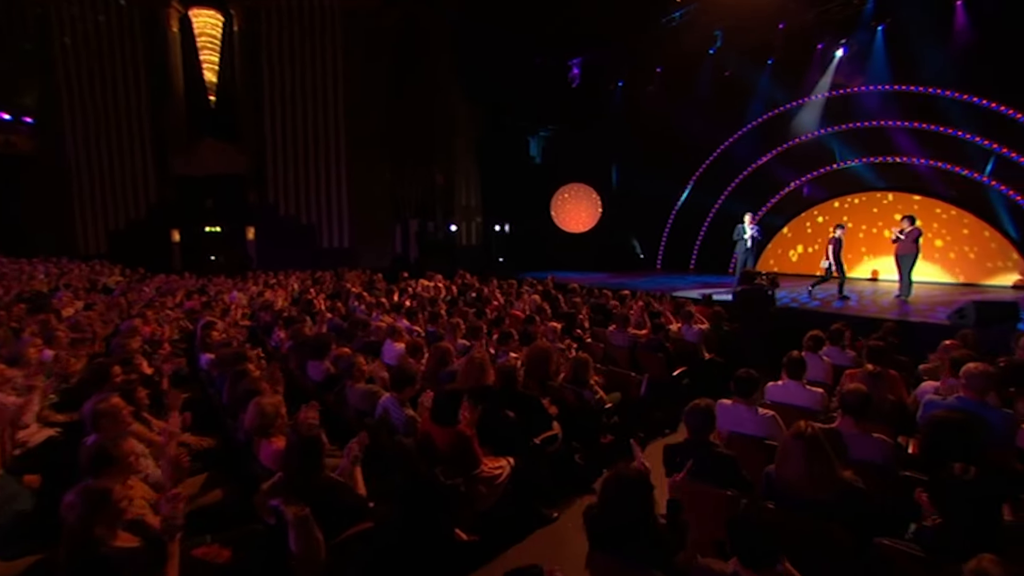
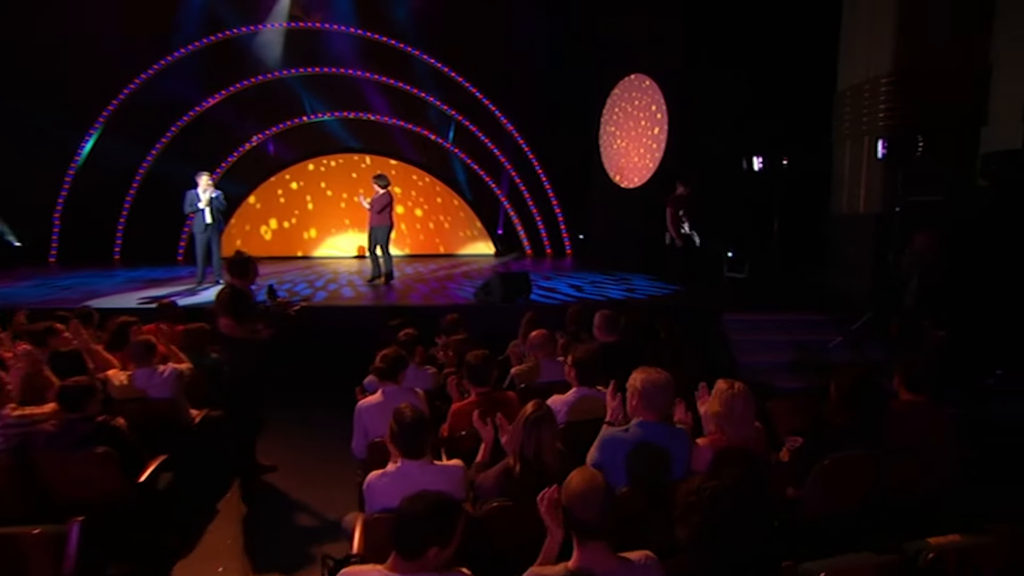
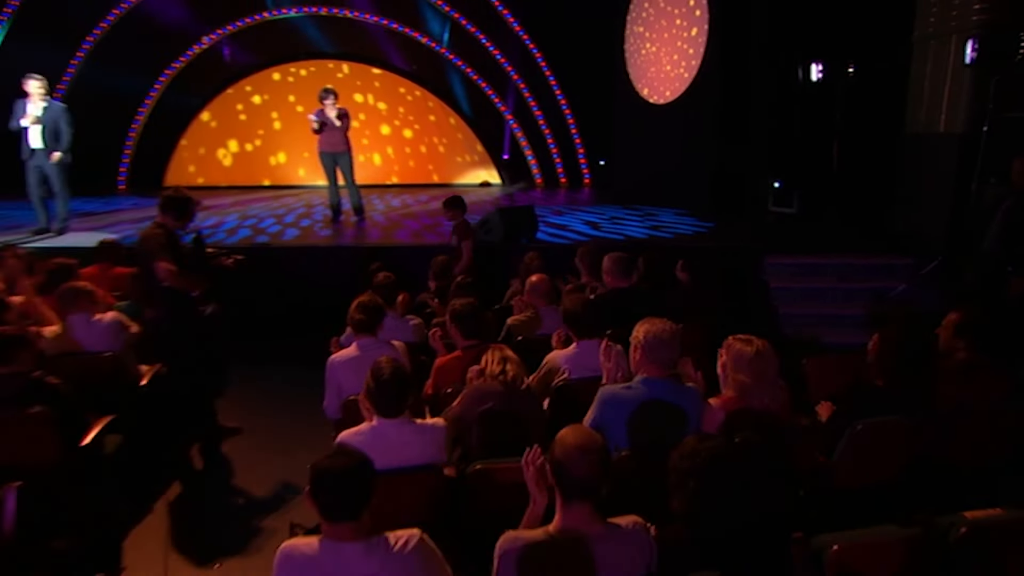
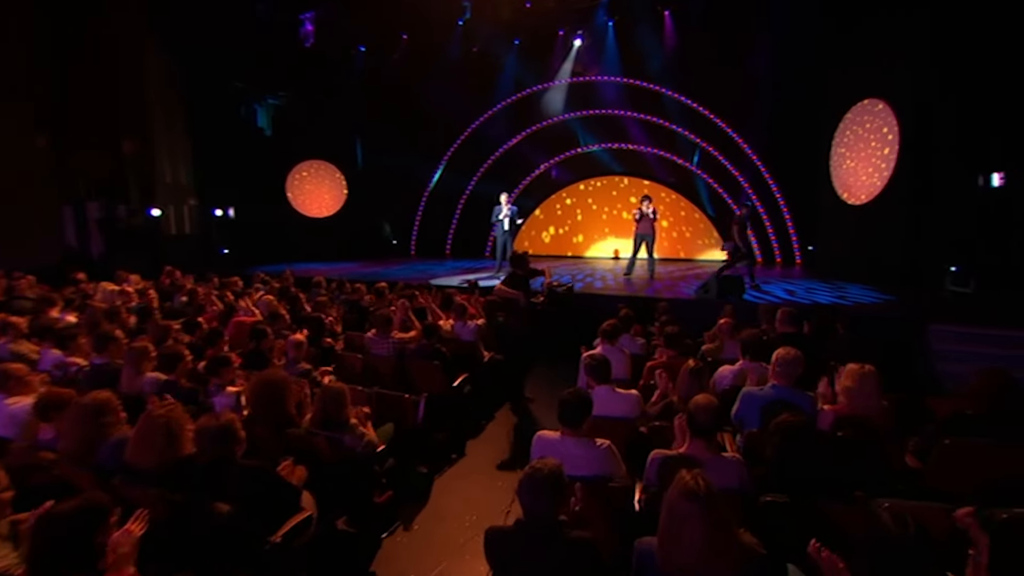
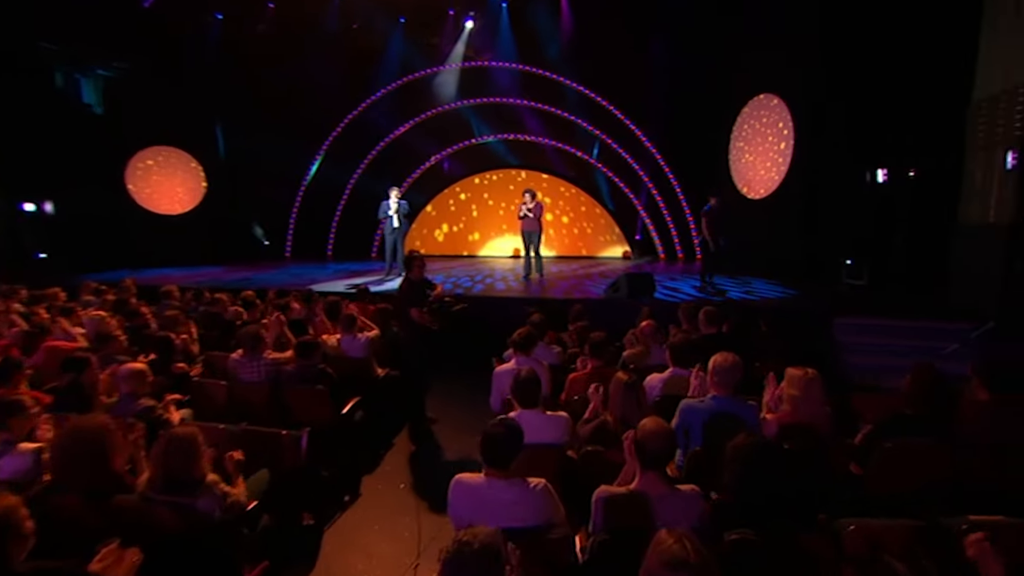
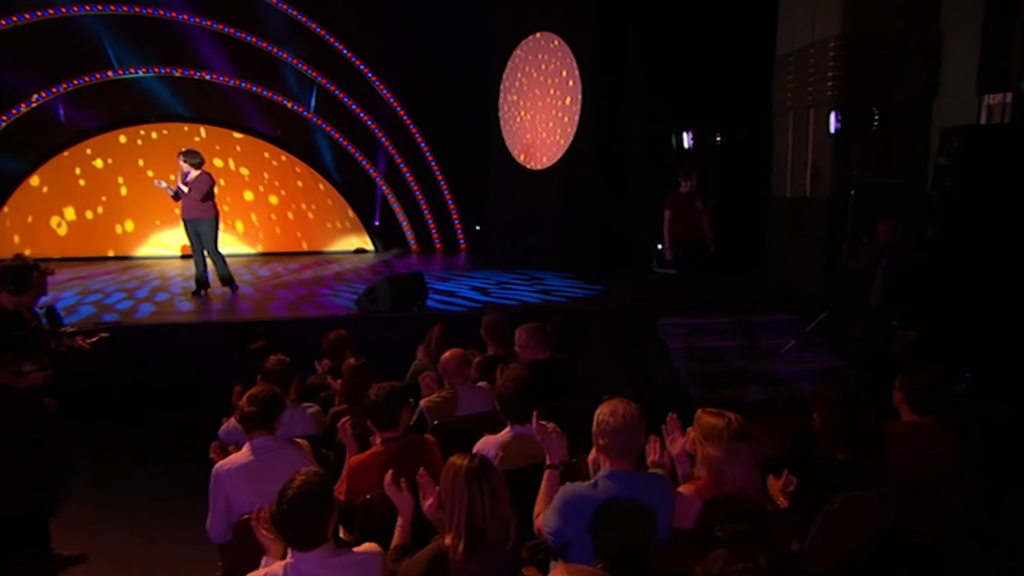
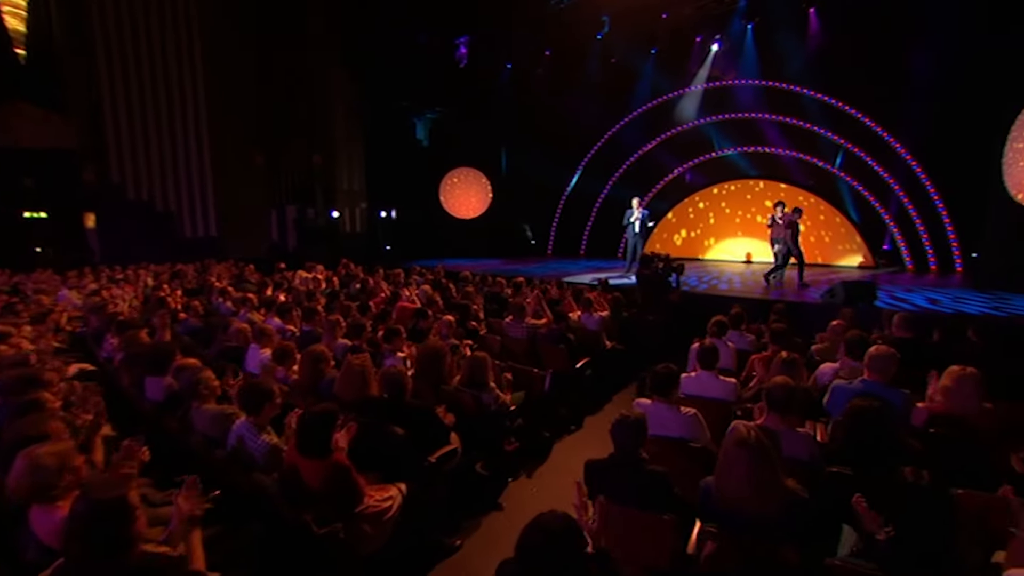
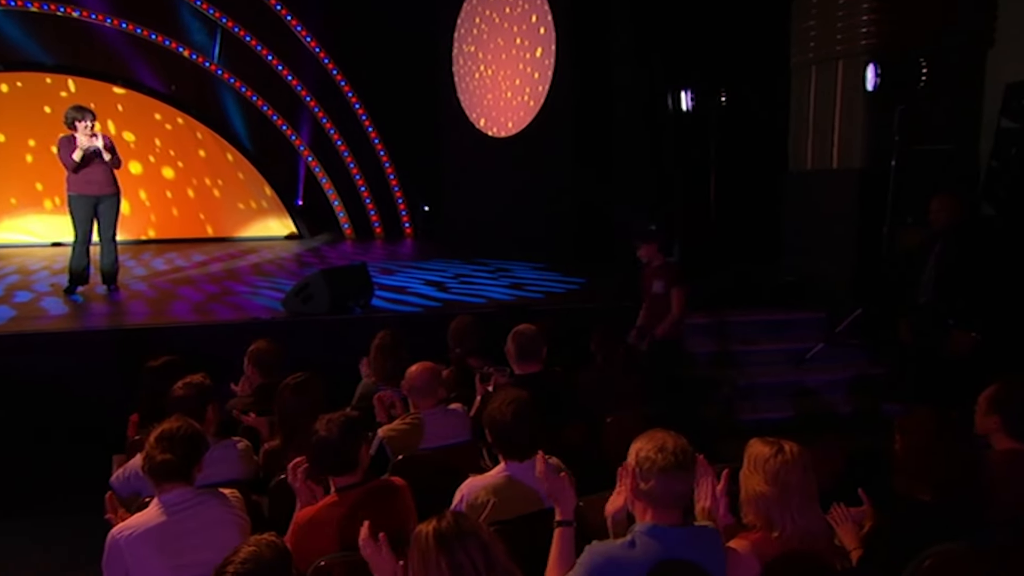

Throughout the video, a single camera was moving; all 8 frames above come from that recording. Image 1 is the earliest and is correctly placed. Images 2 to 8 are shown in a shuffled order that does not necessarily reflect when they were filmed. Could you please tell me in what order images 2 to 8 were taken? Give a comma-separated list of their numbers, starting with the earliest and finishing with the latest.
7, 4, 5, 2, 6, 8, 3
